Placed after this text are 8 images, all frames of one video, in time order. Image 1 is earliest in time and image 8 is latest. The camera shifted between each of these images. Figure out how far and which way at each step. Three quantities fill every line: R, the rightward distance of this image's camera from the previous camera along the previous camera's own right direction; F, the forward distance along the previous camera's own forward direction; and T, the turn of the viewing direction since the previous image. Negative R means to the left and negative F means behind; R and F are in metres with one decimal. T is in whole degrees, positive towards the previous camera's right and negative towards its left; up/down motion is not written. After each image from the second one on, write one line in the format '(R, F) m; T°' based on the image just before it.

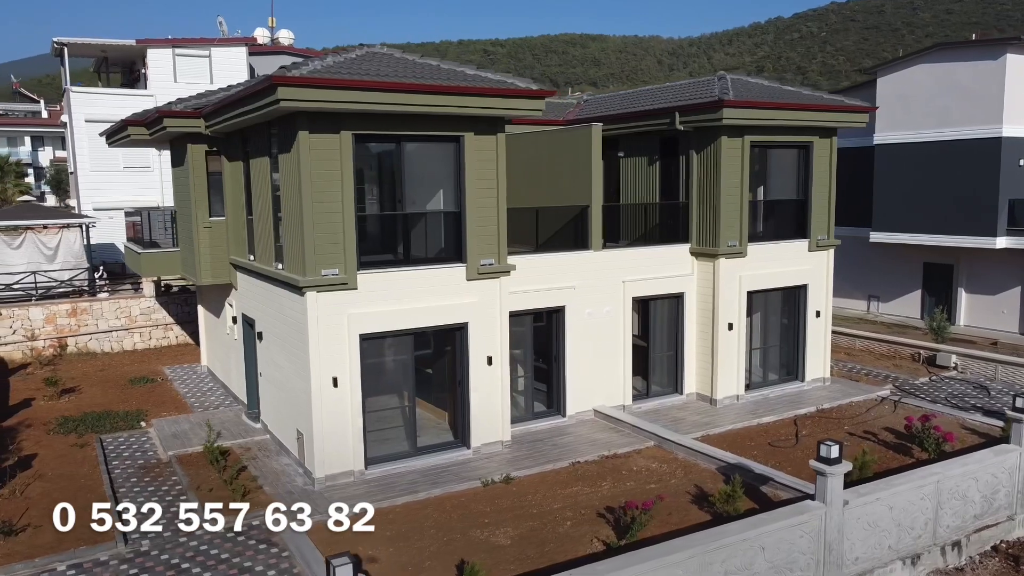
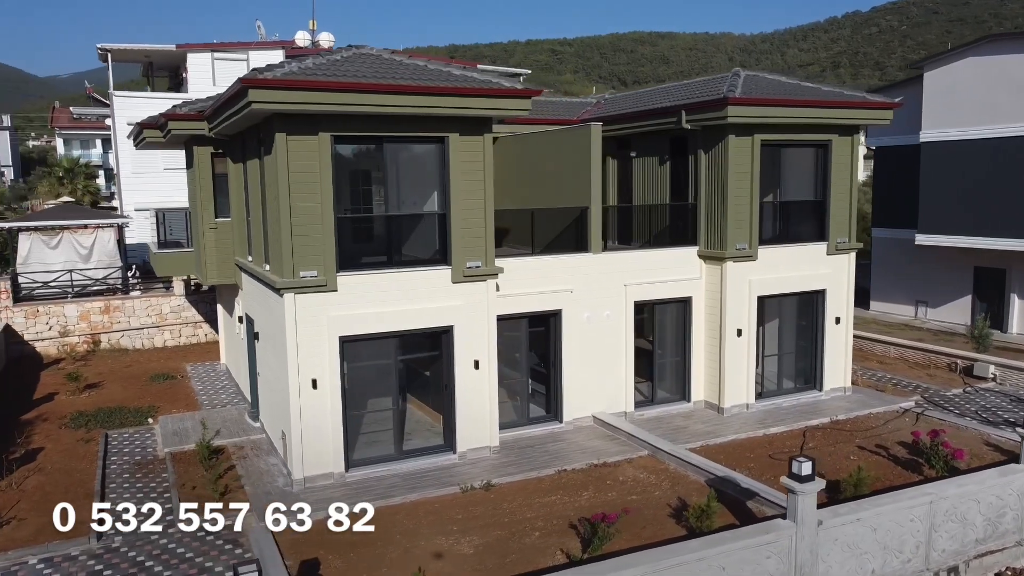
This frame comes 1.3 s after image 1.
(+1.2, +0.3) m; -5°
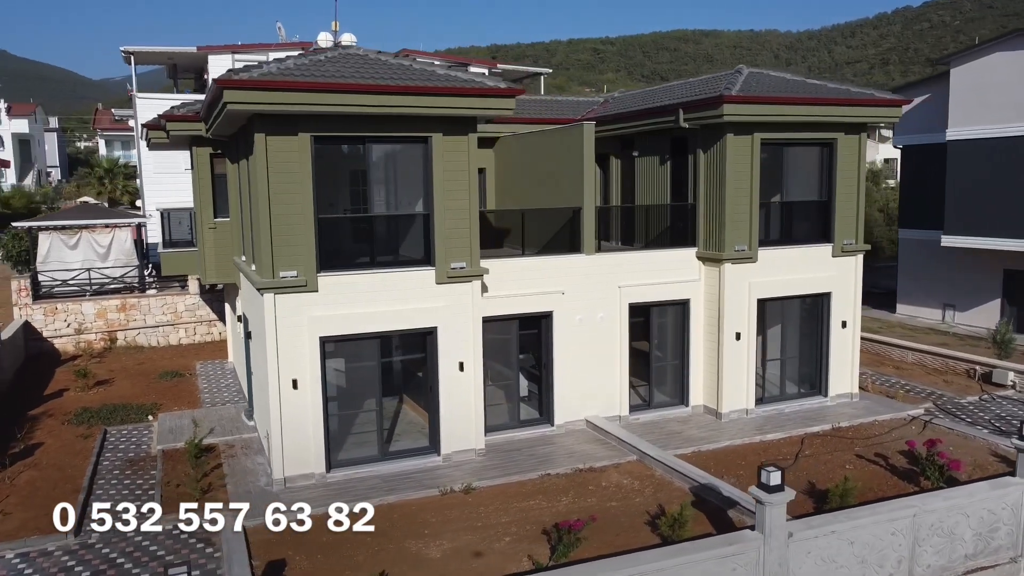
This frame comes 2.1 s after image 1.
(+0.8, +0.2) m; -3°
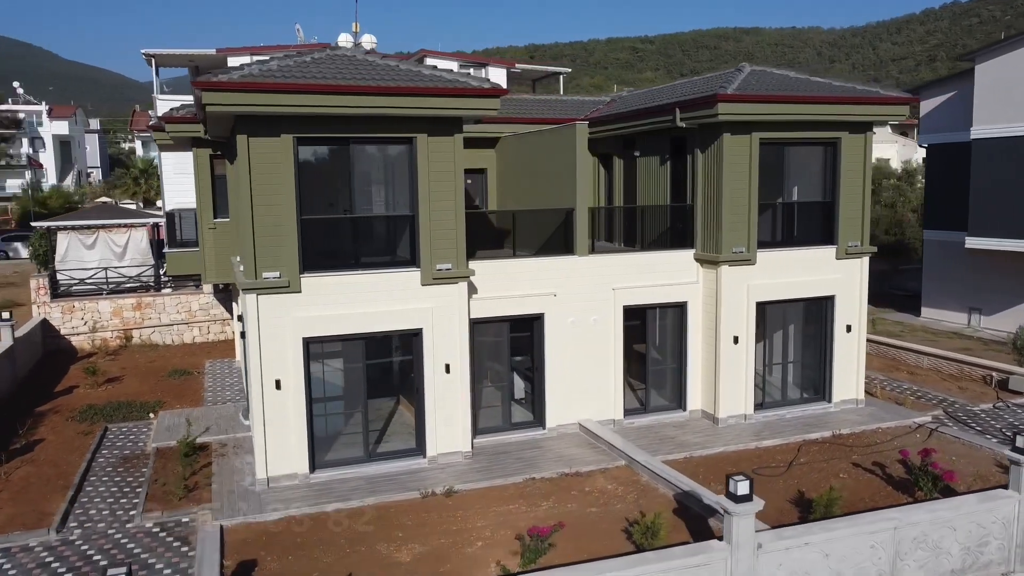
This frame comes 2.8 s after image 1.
(+0.8, +0.1) m; -3°
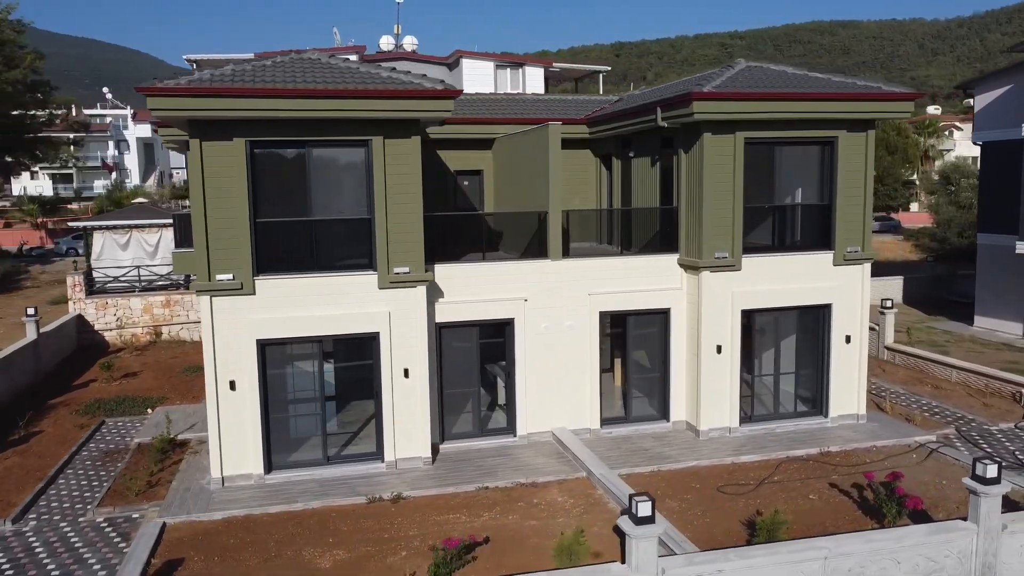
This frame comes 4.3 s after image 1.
(+1.8, +0.3) m; -6°
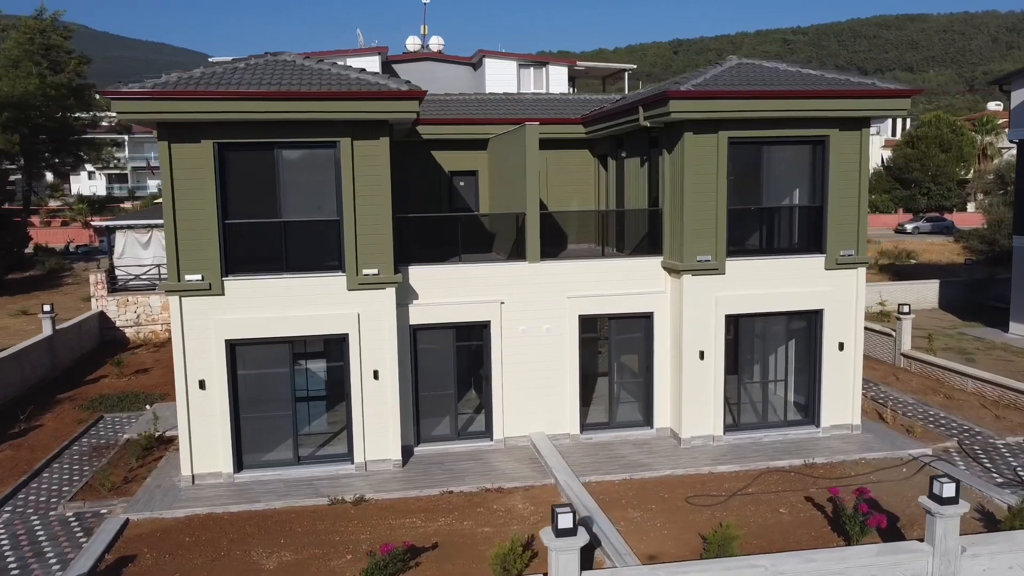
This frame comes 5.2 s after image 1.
(+1.3, +0.2) m; -4°
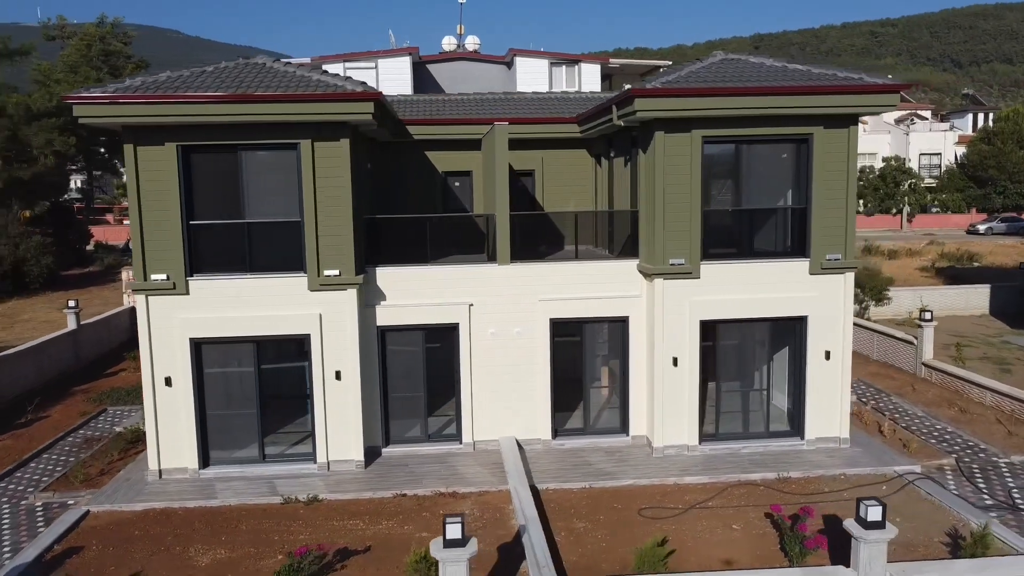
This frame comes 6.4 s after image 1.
(+1.7, +0.2) m; -5°
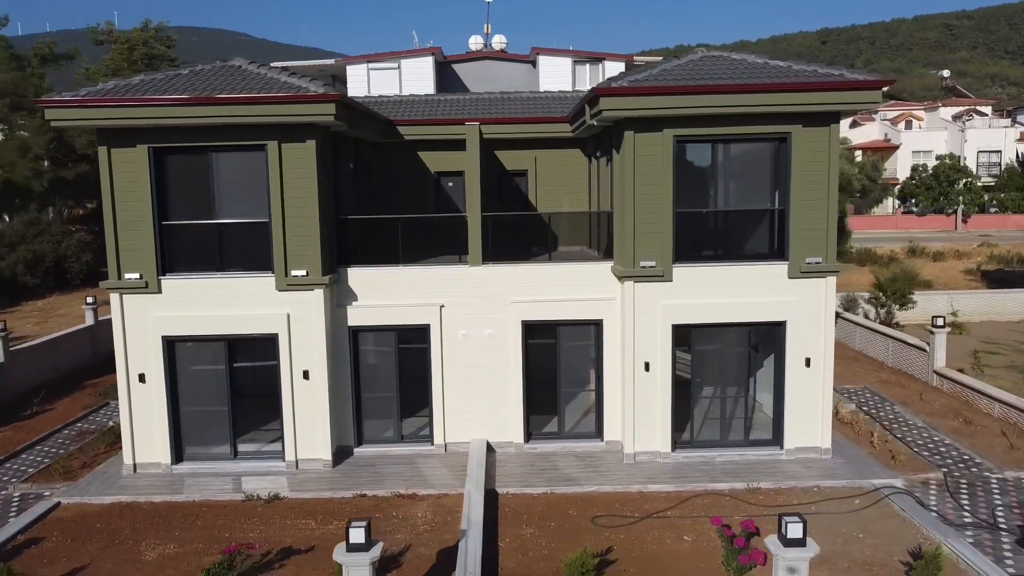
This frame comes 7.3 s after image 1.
(+1.4, +0.2) m; -4°
